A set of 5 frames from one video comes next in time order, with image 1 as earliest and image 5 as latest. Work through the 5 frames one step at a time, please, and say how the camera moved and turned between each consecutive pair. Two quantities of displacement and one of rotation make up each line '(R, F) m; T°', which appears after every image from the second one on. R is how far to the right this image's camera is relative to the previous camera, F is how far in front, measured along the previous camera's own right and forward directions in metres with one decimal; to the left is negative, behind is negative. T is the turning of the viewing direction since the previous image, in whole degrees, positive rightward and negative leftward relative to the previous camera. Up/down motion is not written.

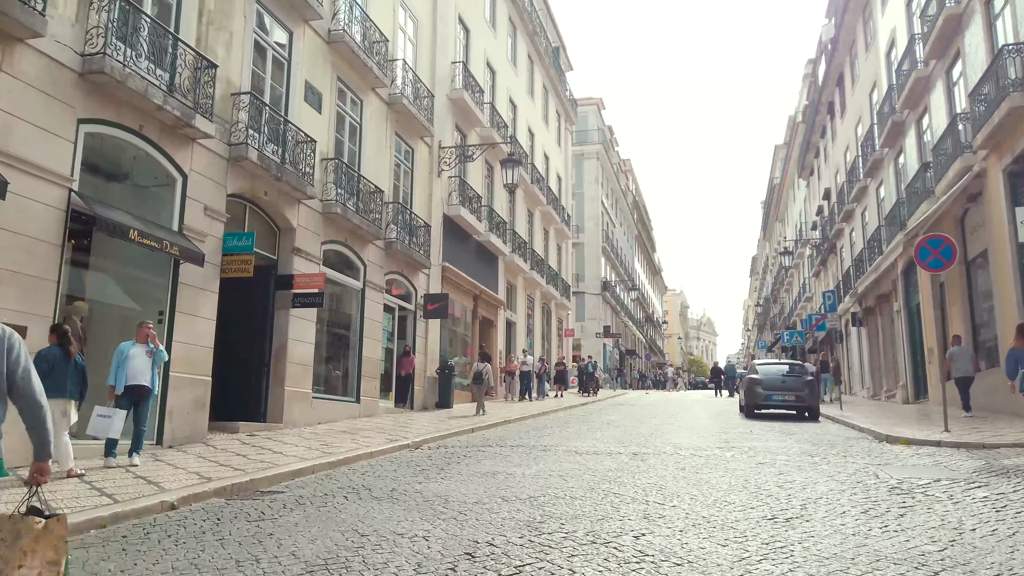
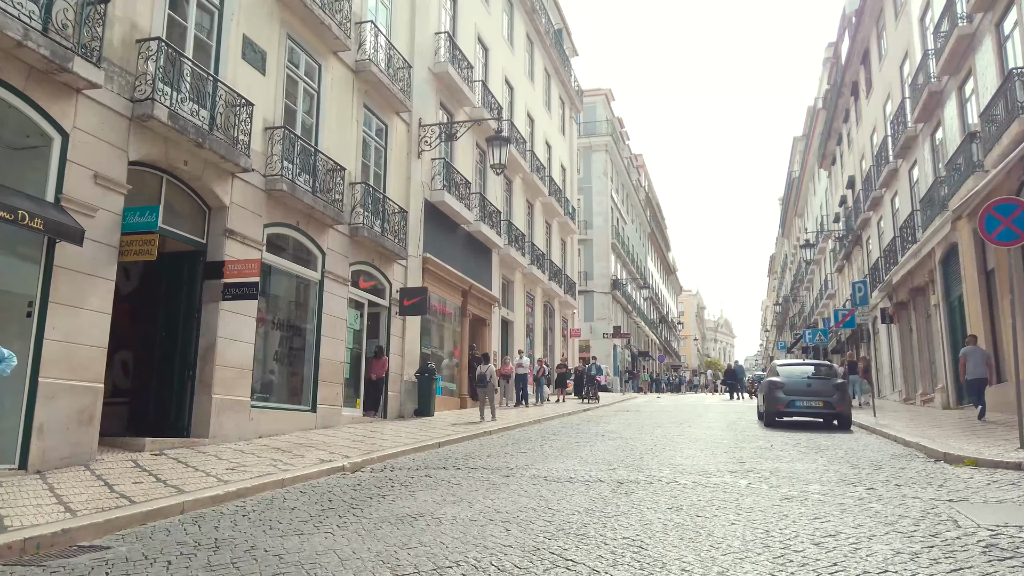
(+0.7, +2.2) m; -1°
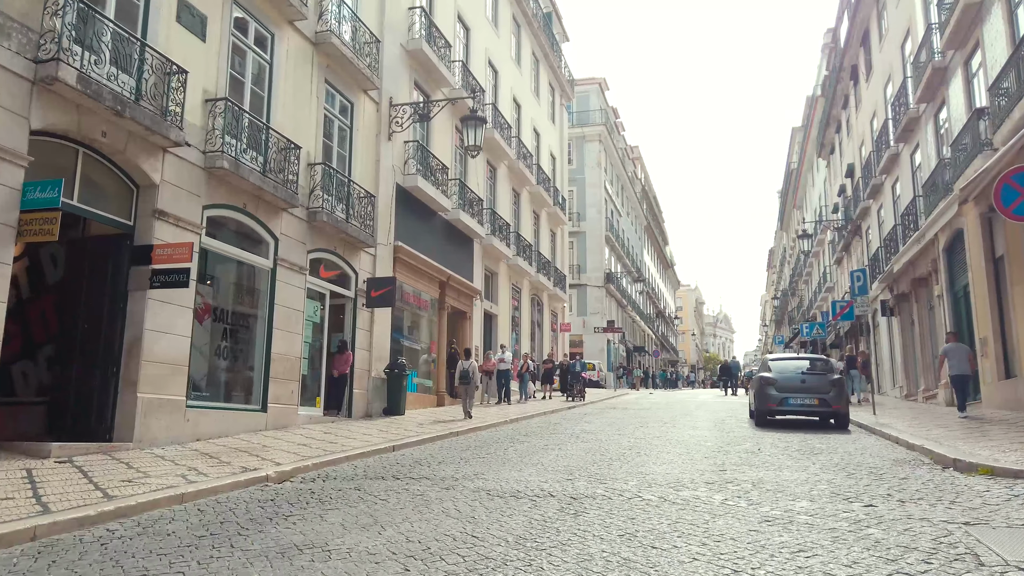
(+0.5, +1.1) m; 0°
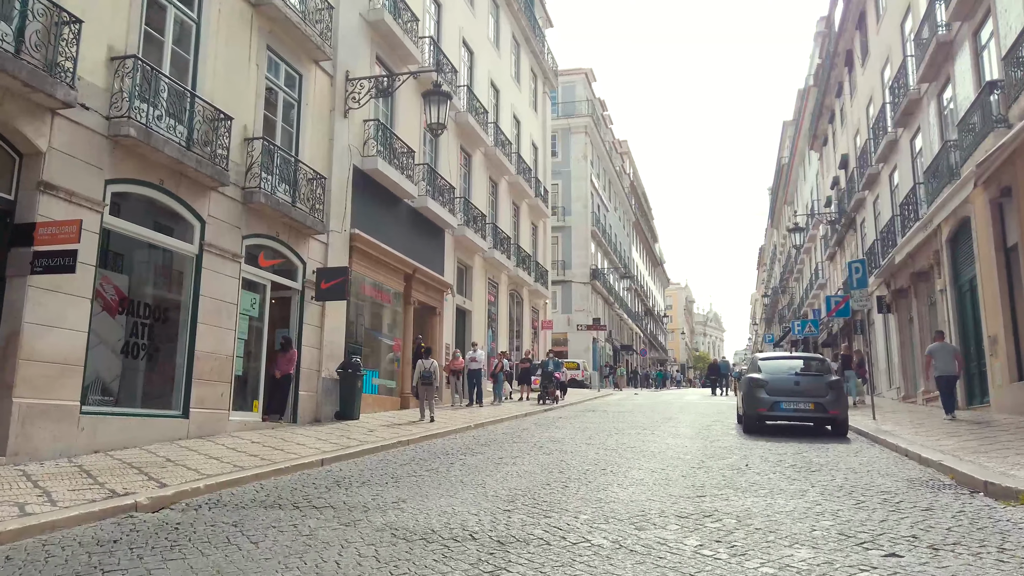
(+0.5, +1.5) m; +1°
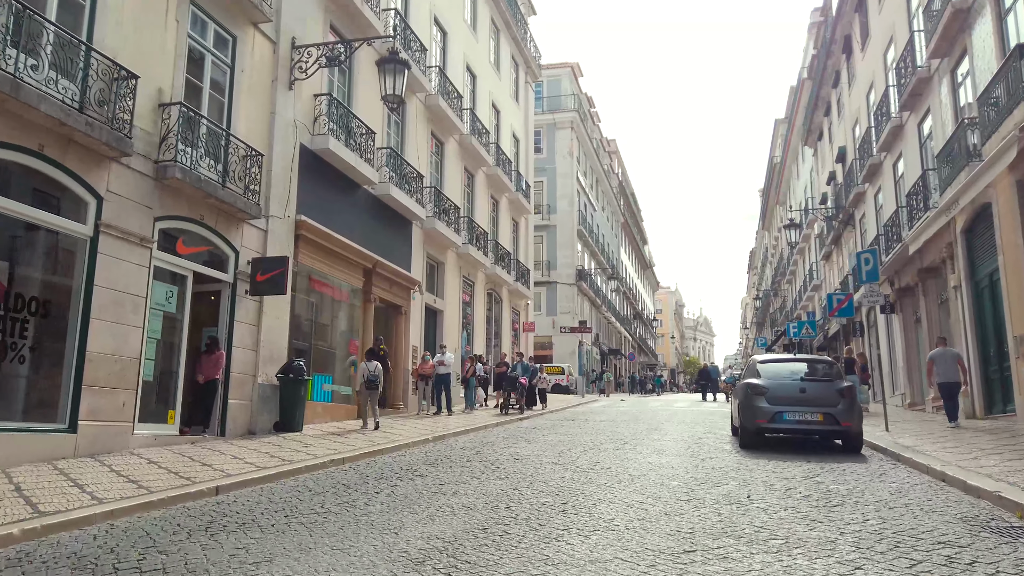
(+0.5, +1.8) m; +1°
